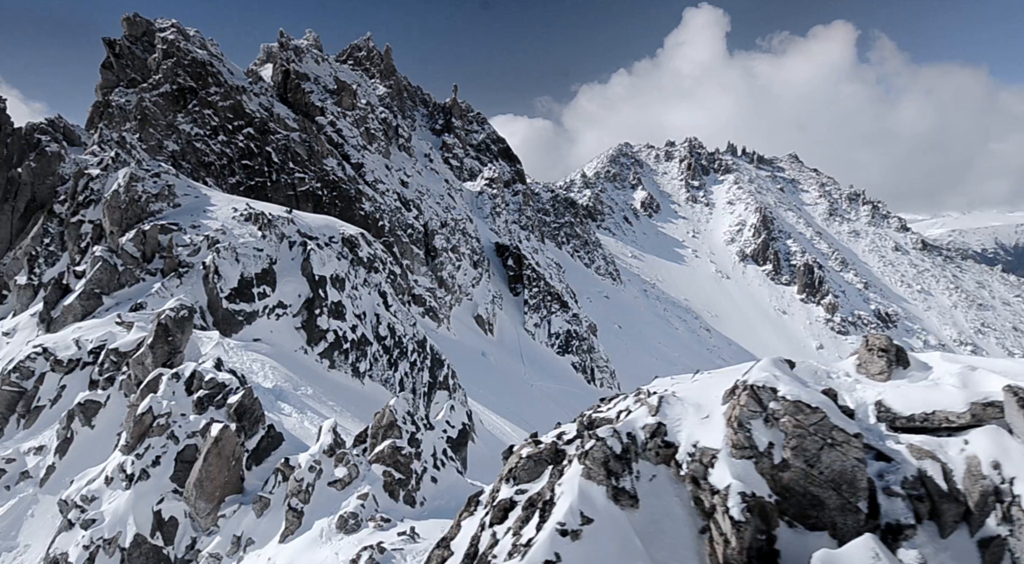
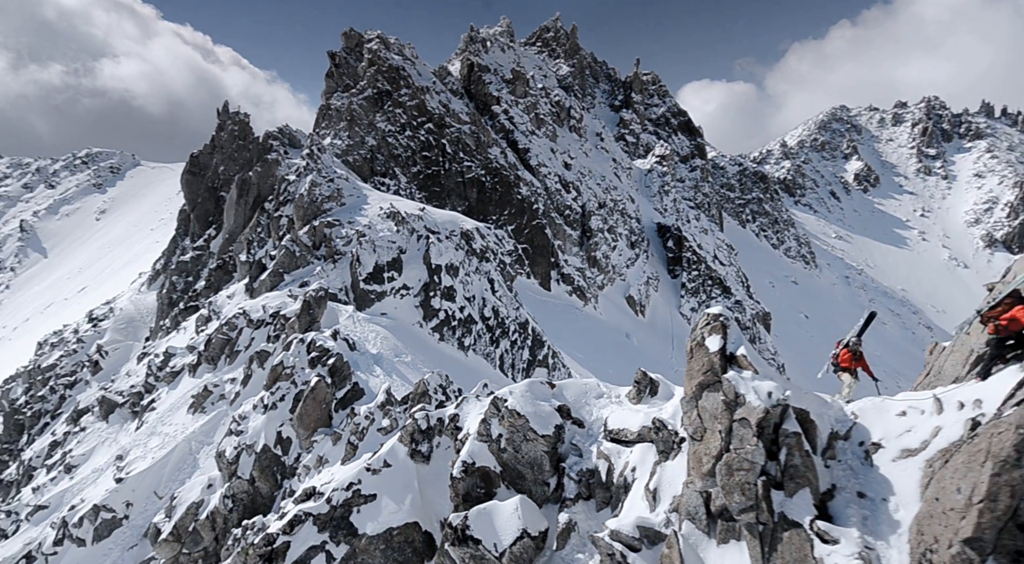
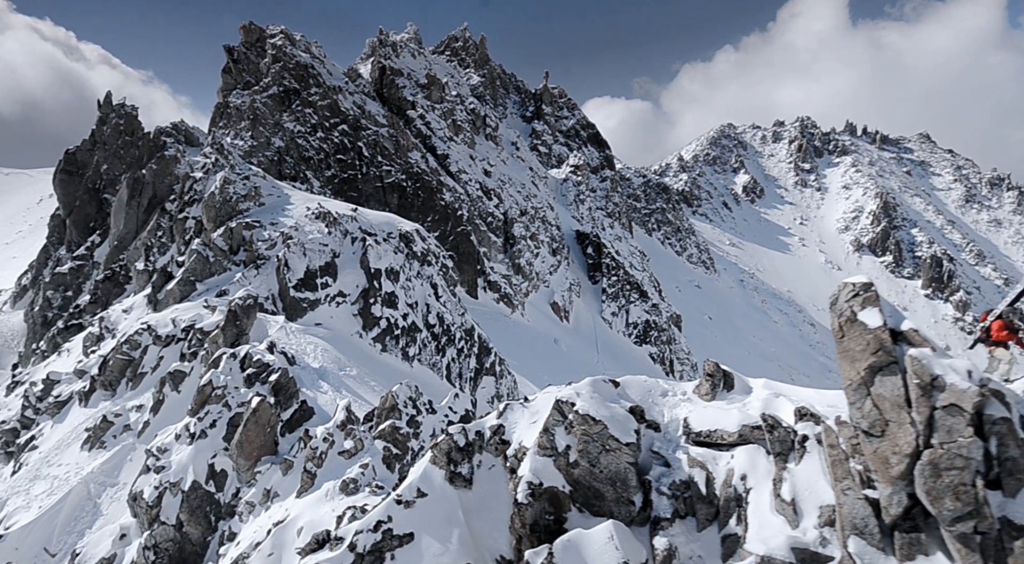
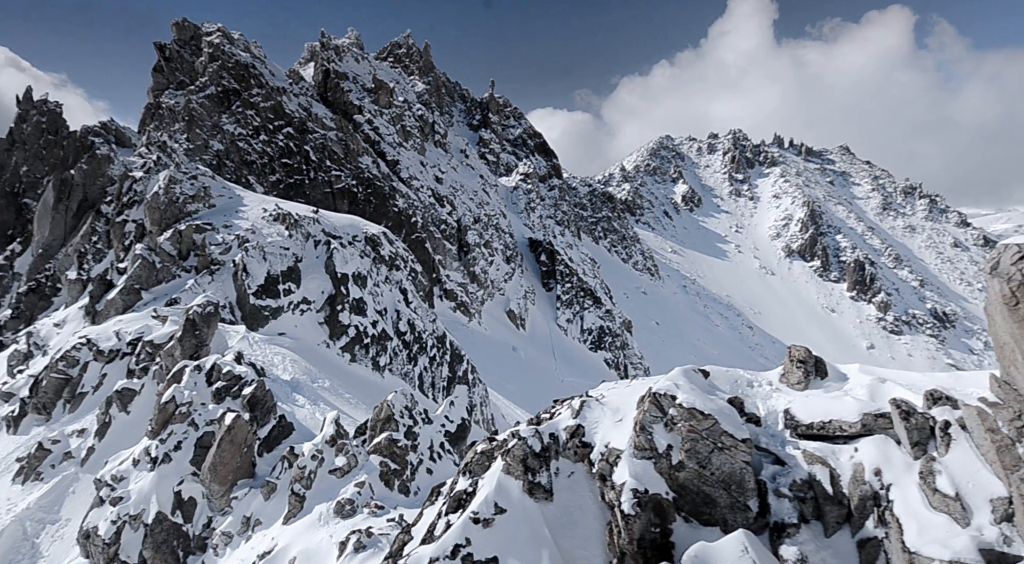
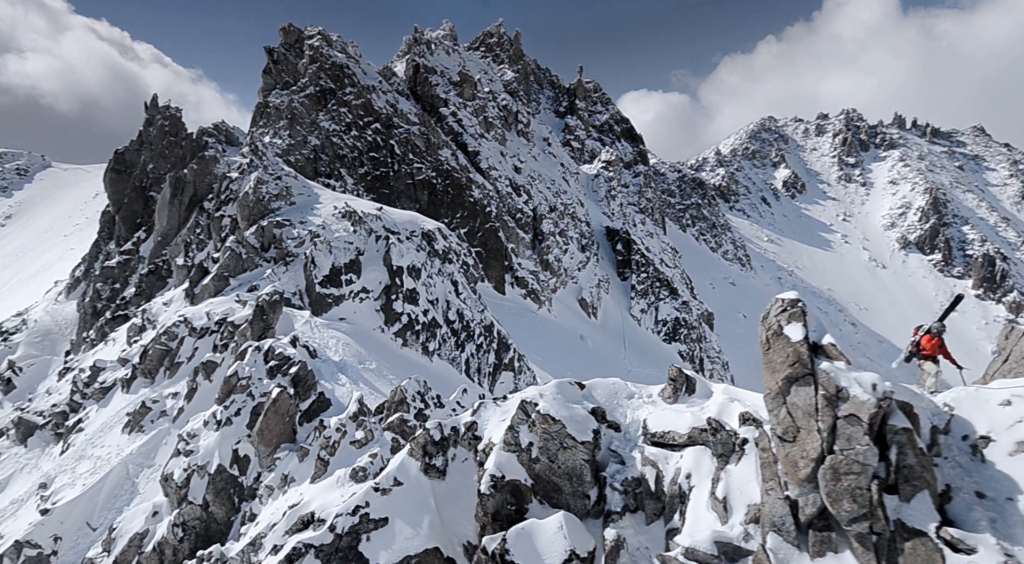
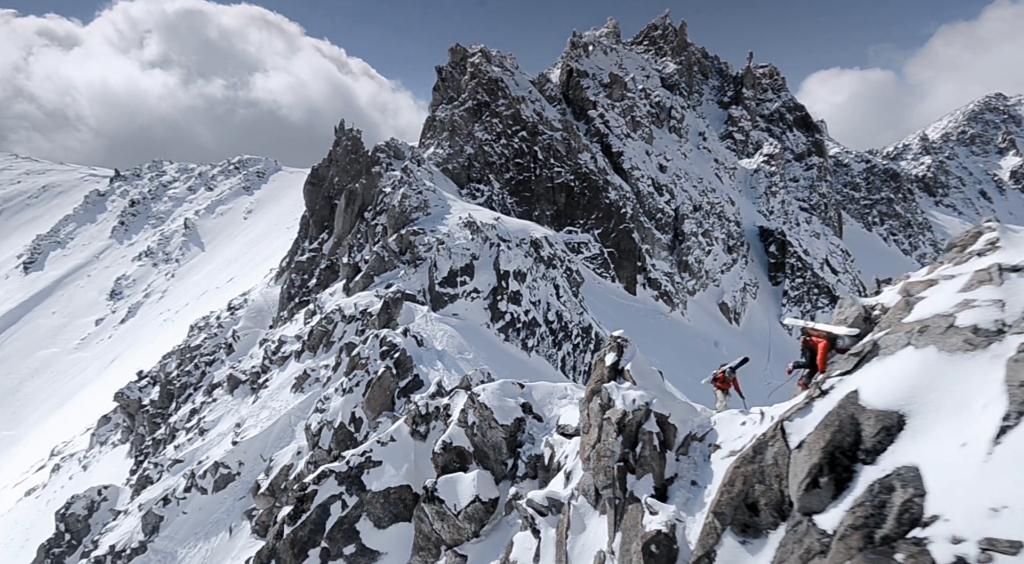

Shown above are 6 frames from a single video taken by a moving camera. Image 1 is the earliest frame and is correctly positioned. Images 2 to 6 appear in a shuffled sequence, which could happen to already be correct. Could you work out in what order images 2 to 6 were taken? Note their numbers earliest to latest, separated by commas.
4, 3, 5, 2, 6
